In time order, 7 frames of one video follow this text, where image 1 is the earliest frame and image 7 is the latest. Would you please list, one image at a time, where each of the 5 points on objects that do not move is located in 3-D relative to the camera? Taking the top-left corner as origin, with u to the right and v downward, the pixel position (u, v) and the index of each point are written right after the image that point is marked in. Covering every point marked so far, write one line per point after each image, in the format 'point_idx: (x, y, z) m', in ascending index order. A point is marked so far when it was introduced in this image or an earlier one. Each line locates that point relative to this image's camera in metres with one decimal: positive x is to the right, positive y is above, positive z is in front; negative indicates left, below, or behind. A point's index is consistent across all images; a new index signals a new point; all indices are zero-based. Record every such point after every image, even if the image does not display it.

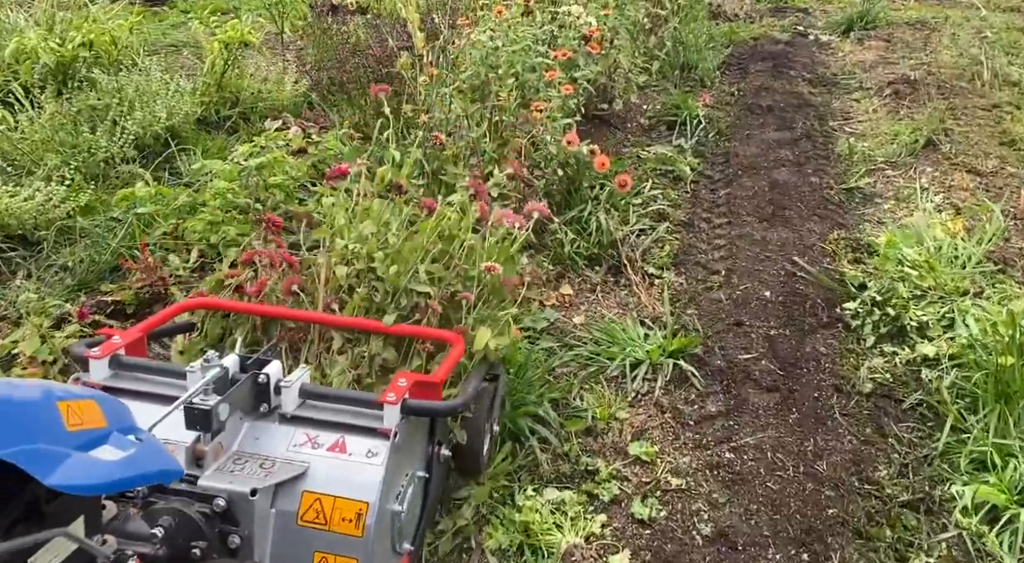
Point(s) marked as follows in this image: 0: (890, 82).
0: (+2.5, +1.3, +6.4) m
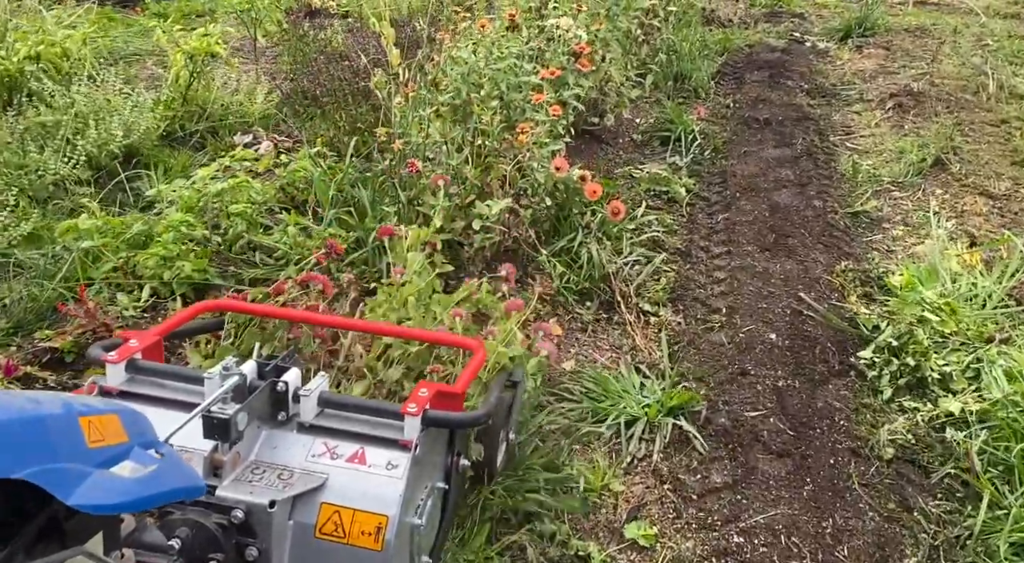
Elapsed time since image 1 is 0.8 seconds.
0: (+2.4, +1.2, +6.2) m
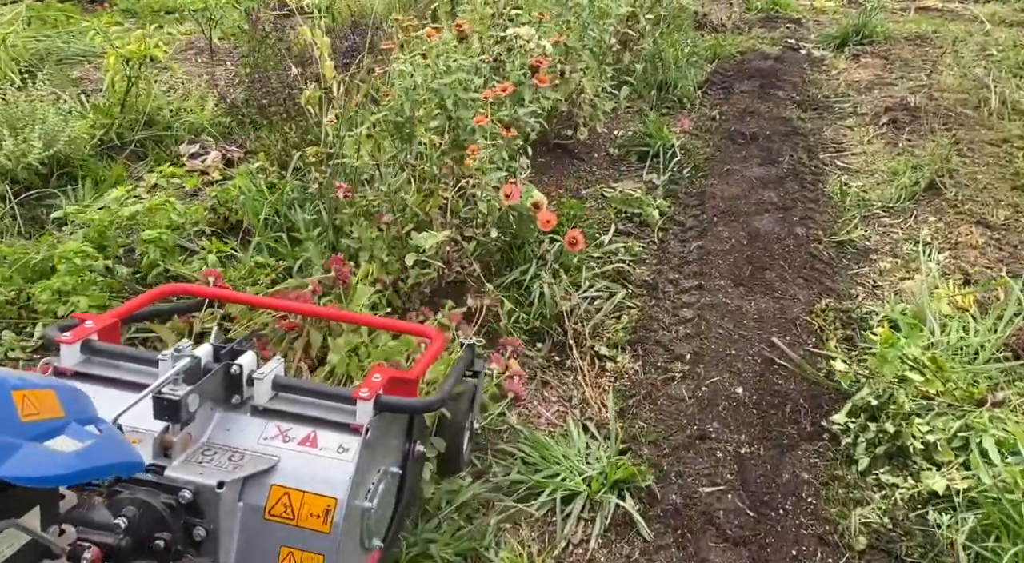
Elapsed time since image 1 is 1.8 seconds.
0: (+2.3, +1.0, +5.8) m
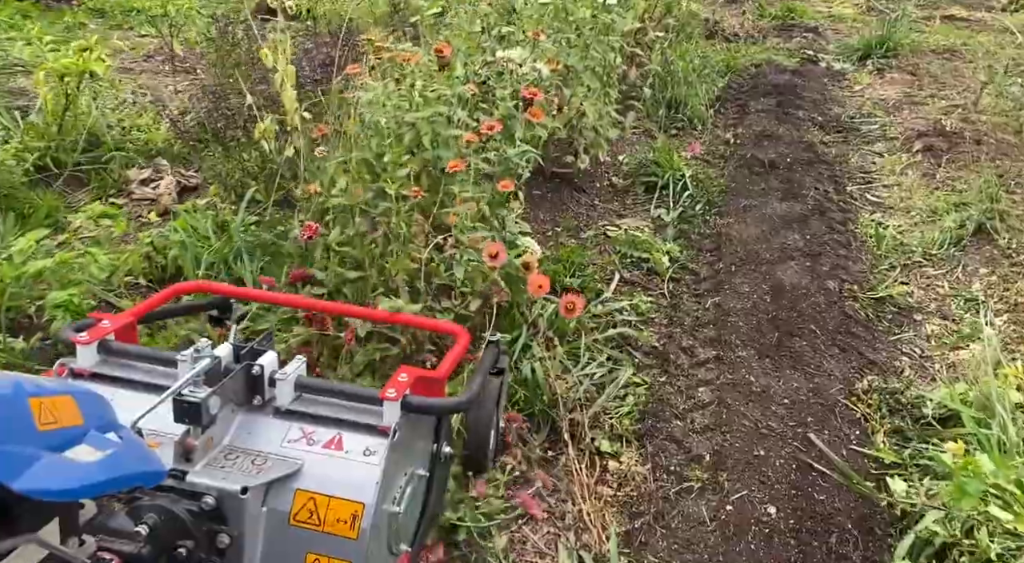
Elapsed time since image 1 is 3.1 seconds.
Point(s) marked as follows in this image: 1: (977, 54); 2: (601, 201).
0: (+2.2, +0.8, +5.3) m
1: (+3.4, +1.7, +7.1) m
2: (+0.4, +0.4, +4.3) m
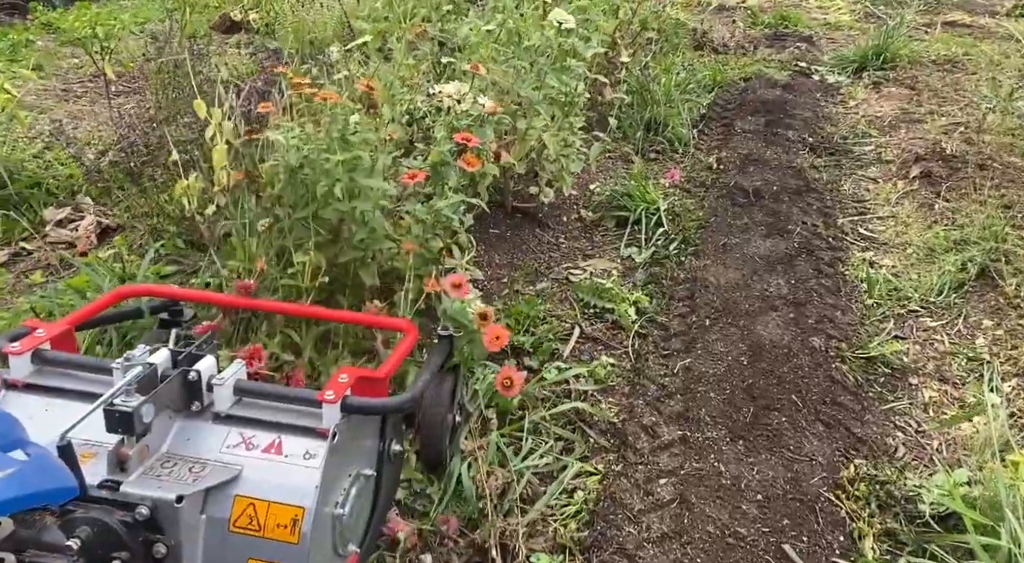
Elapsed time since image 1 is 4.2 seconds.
0: (+2.0, +0.6, +4.9) m
1: (+3.2, +1.5, +6.7) m
2: (+0.2, +0.2, +4.0) m
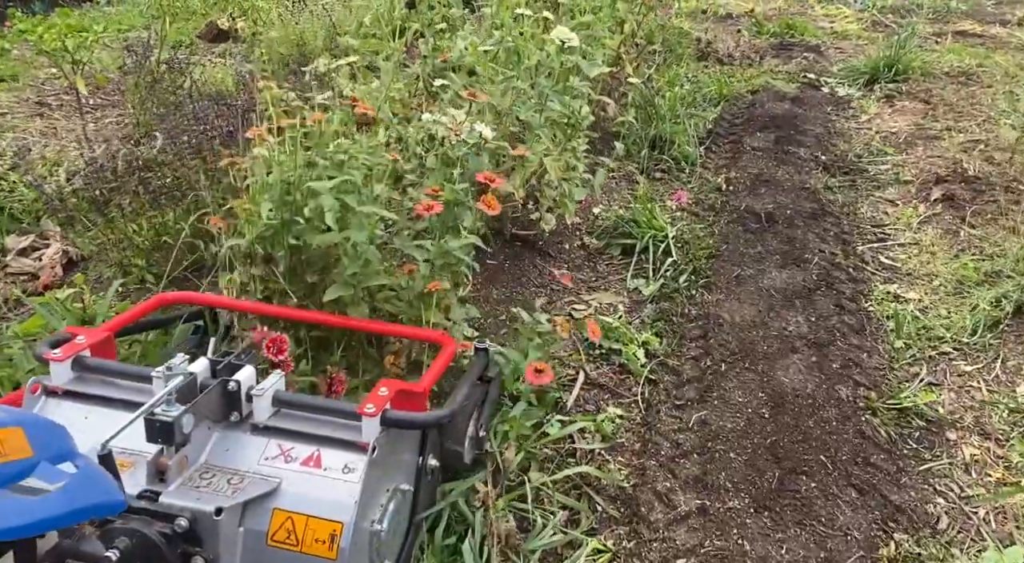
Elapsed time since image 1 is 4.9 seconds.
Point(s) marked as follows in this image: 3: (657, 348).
0: (+2.0, +0.5, +4.6) m
1: (+3.2, +1.3, +6.4) m
2: (+0.2, 0.0, +3.7) m
3: (+0.5, -0.2, +3.1) m
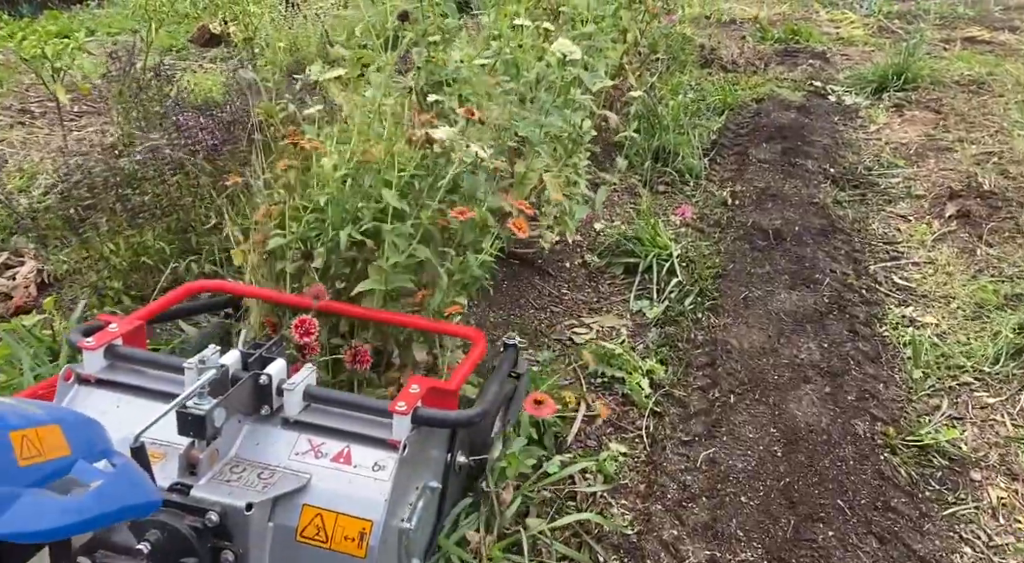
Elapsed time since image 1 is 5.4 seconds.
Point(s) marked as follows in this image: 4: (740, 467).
0: (+2.0, +0.4, +4.4) m
1: (+3.2, +1.3, +6.2) m
2: (+0.2, 0.0, +3.5) m
3: (+0.5, -0.3, +3.0) m
4: (+0.6, -0.5, +2.5) m
